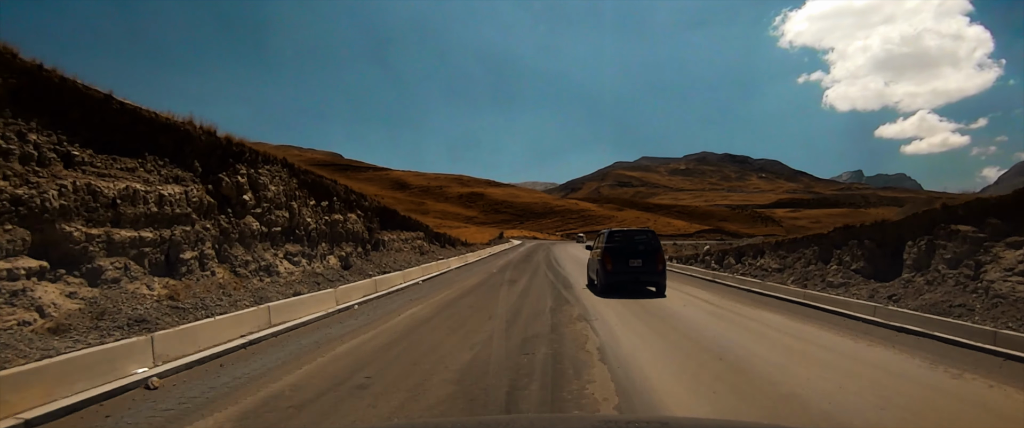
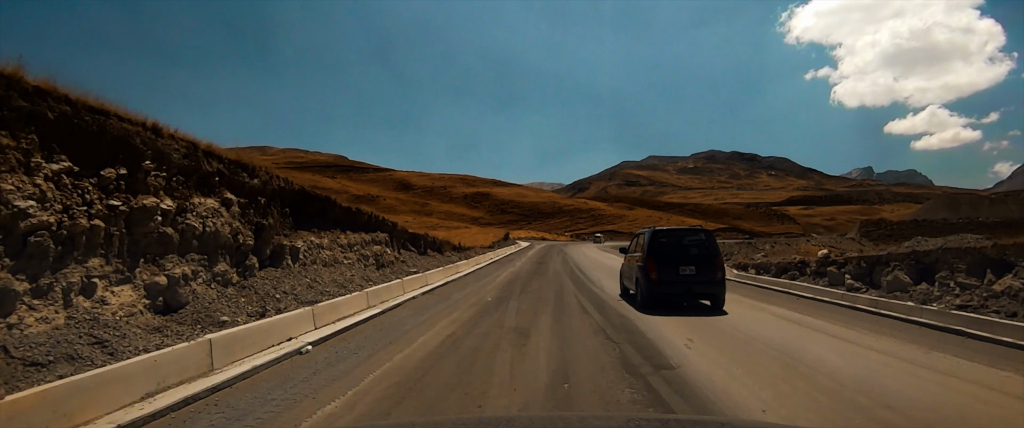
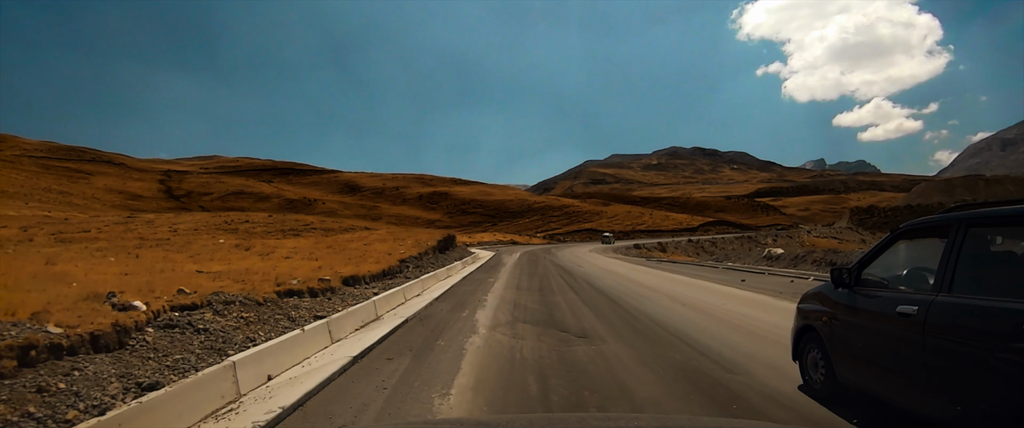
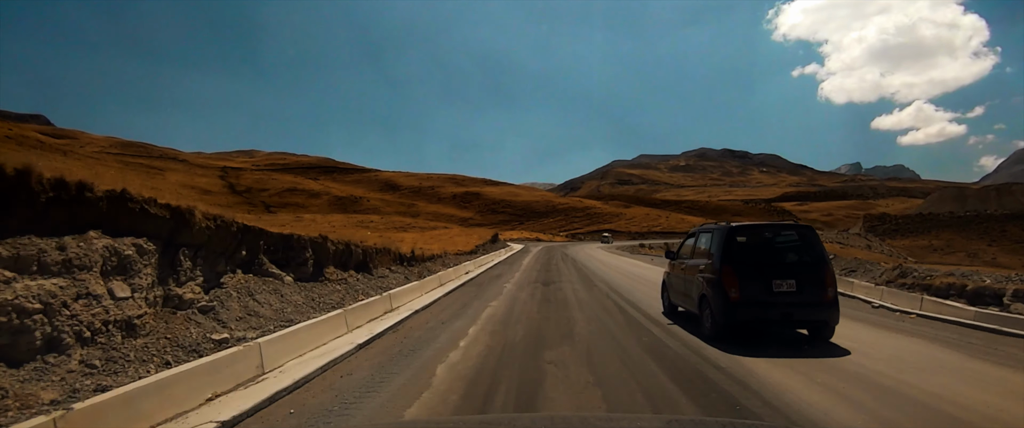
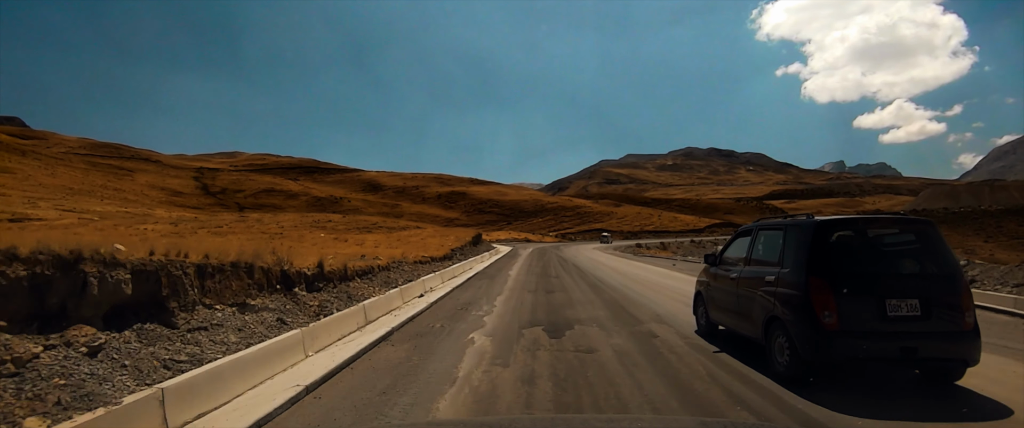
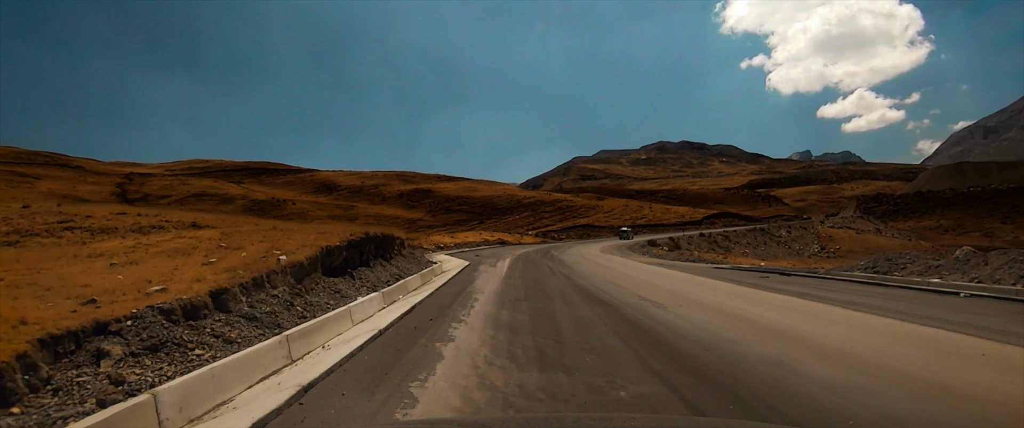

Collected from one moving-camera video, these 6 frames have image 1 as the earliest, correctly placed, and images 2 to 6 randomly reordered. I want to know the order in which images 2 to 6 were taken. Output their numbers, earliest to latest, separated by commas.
2, 4, 5, 3, 6
